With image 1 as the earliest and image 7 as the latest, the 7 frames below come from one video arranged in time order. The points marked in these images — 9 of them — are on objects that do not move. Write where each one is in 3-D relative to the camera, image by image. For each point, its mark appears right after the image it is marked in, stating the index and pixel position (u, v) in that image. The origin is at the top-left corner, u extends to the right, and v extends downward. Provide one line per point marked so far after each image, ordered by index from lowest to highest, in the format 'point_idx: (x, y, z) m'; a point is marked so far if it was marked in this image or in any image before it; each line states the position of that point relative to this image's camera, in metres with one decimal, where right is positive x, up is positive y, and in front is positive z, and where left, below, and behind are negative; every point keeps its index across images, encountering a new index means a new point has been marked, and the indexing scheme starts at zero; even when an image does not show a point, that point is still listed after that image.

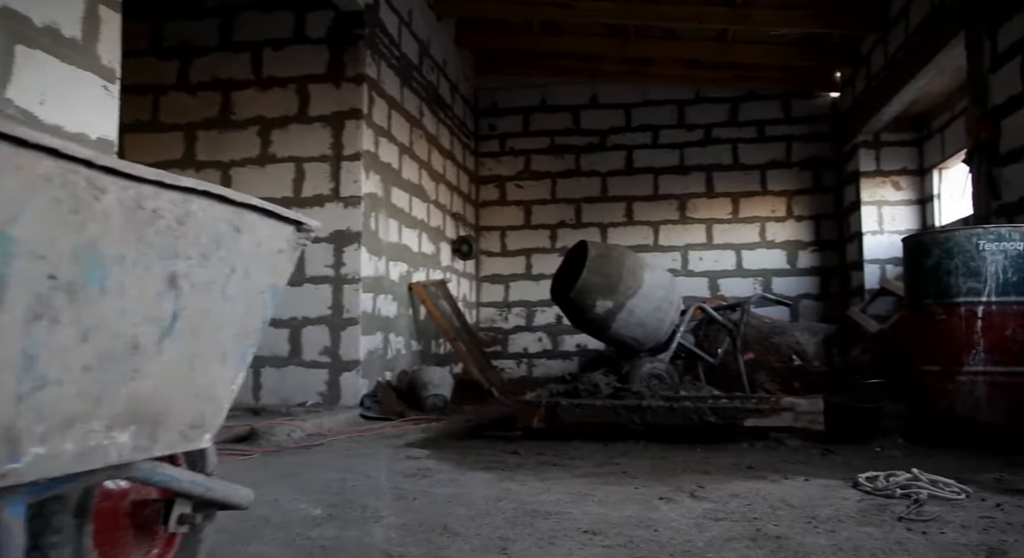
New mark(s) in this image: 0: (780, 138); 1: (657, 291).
0: (+2.4, +1.3, +6.2) m
1: (+0.8, -0.1, +4.1) m
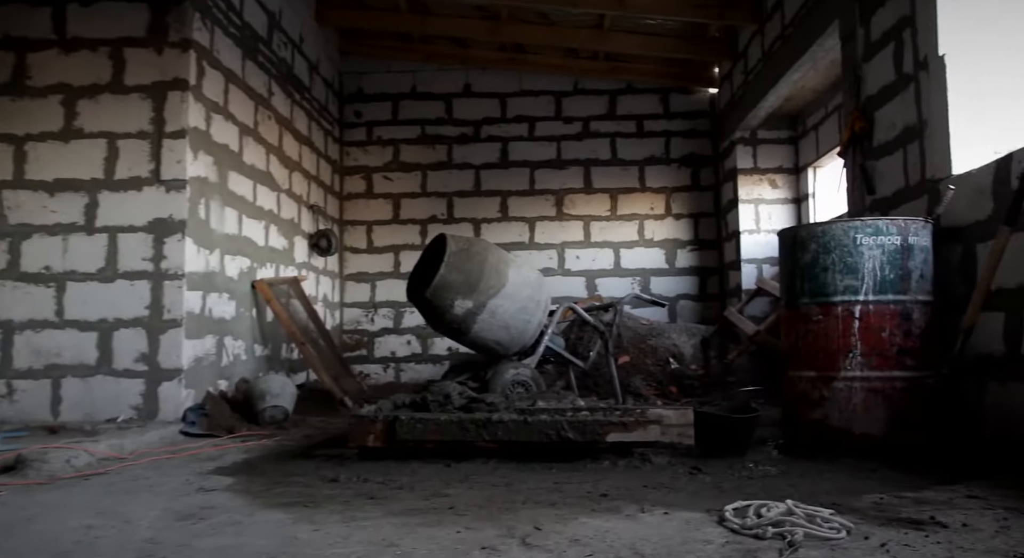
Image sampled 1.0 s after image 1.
0: (+1.3, +1.3, +6.0) m
1: (0.0, -0.1, +3.7) m
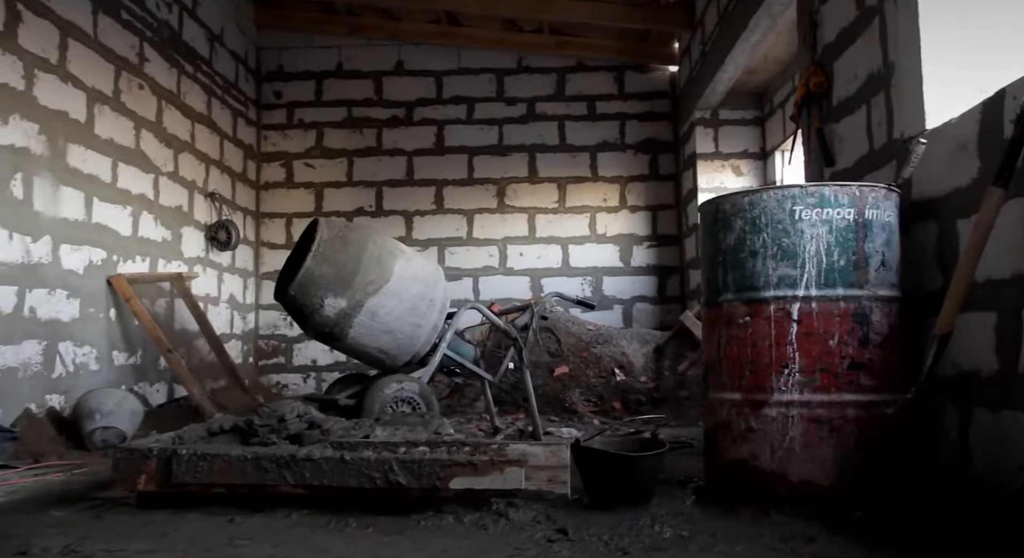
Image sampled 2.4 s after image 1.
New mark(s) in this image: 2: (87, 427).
0: (+0.8, +1.3, +5.4) m
1: (-0.4, 0.0, +3.0) m
2: (-1.6, -0.6, +2.6) m
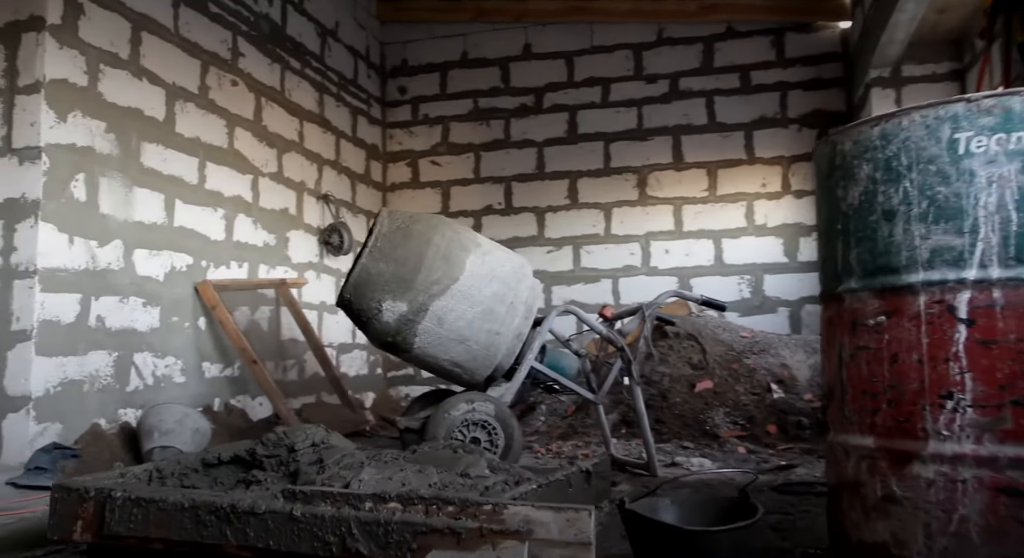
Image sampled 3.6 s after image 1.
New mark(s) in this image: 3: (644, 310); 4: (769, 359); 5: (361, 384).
0: (+1.7, +1.3, +4.6) m
1: (-0.1, 0.0, +2.6) m
2: (-1.3, -0.6, +2.5) m
3: (+0.6, -0.1, +3.2) m
4: (+1.4, -0.4, +3.9) m
5: (-1.0, -0.7, +4.9) m
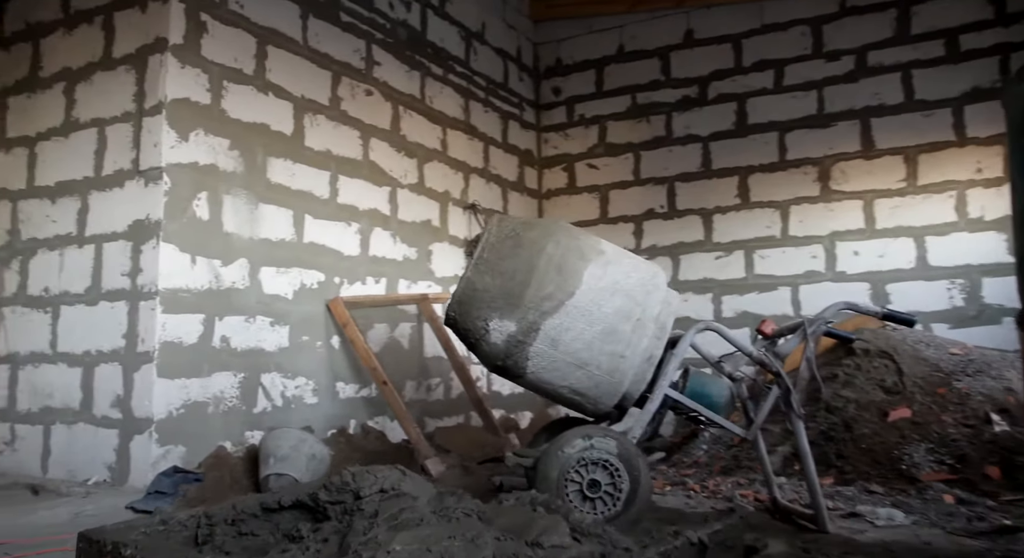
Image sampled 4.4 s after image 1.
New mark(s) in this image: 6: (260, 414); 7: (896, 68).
0: (+2.5, +1.2, +3.7) m
1: (+0.3, -0.1, +2.3) m
2: (-0.9, -0.7, +2.4) m
3: (+1.1, -0.2, +2.6) m
4: (+2.1, -0.5, +3.2) m
5: (0.0, -0.8, +4.7) m
6: (-1.0, -0.5, +2.7) m
7: (+2.1, +1.2, +4.0) m
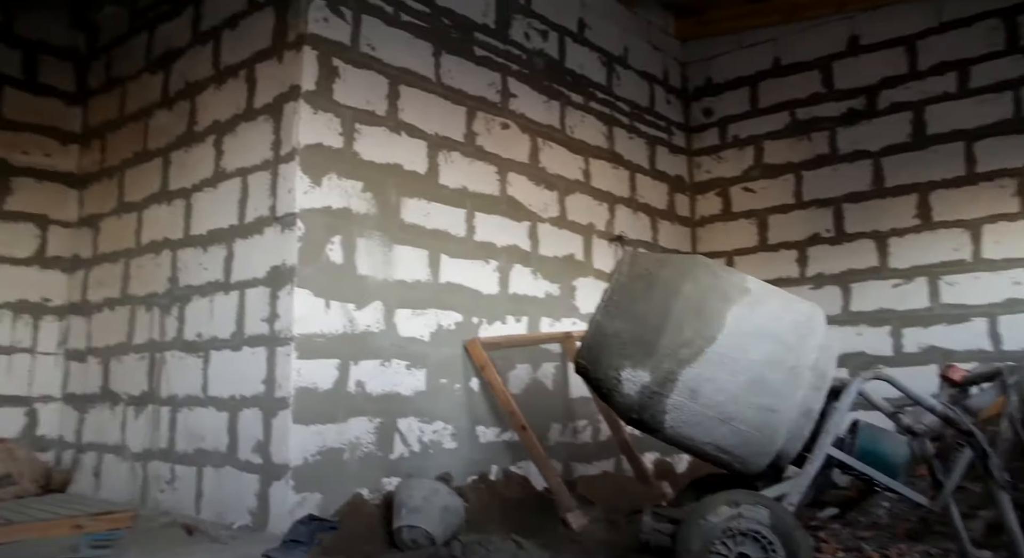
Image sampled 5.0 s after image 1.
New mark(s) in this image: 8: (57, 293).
0: (+3.1, +1.1, +3.0) m
1: (+0.7, -0.2, +2.0) m
2: (-0.4, -0.8, +2.4) m
3: (+1.6, -0.3, +2.1) m
4: (+2.7, -0.6, +2.4) m
5: (+0.9, -1.1, +4.4) m
6: (-0.5, -0.7, +2.7) m
7: (+2.8, +1.1, +3.3) m
8: (-2.0, -0.1, +3.1) m
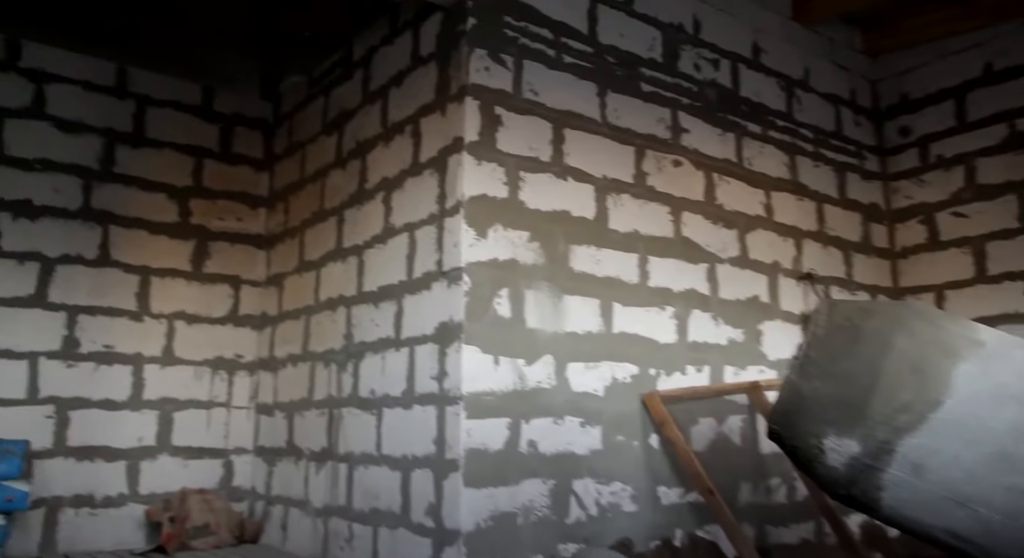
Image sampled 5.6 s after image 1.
0: (+3.7, +1.0, +2.1) m
1: (+1.2, -0.3, +1.6) m
2: (+0.2, -1.0, +2.2) m
3: (+2.0, -0.4, +1.5) m
4: (+3.2, -0.6, +1.6) m
5: (+2.0, -1.3, +3.8) m
6: (+0.2, -0.9, +2.5) m
7: (+3.5, +1.0, +2.5) m
8: (-1.2, -0.3, +3.3) m
